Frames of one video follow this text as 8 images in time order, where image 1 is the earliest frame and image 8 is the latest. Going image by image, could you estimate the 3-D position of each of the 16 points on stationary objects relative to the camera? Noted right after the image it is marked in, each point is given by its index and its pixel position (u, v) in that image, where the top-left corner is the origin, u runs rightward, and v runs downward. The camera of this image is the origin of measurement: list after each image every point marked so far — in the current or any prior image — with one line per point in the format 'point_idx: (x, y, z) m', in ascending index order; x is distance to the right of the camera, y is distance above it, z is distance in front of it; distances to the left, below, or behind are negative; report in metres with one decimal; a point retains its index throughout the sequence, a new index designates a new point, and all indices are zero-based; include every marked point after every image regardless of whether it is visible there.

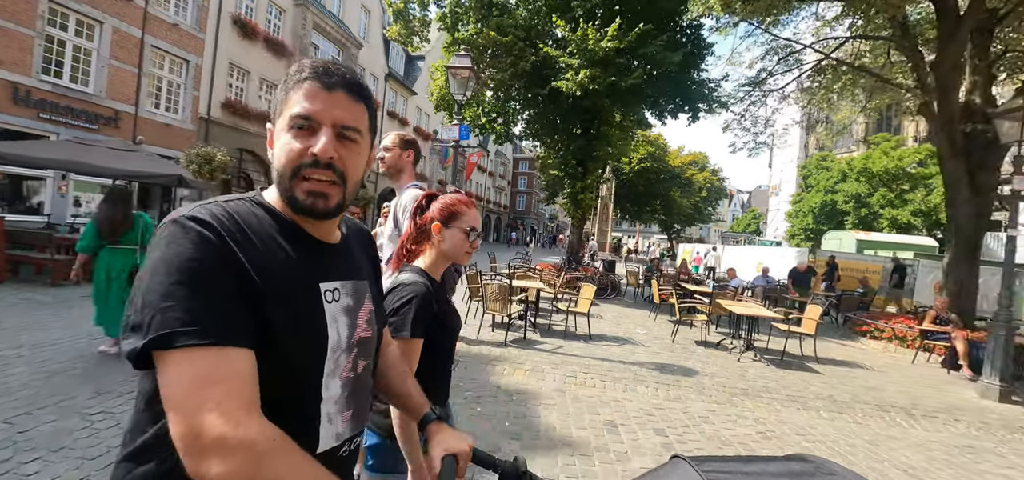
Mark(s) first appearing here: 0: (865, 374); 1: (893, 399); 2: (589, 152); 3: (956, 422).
0: (+6.0, -2.3, +7.2) m
1: (+5.5, -2.3, +6.2) m
2: (+2.5, +3.0, +14.2) m
3: (+5.9, -2.4, +5.6) m
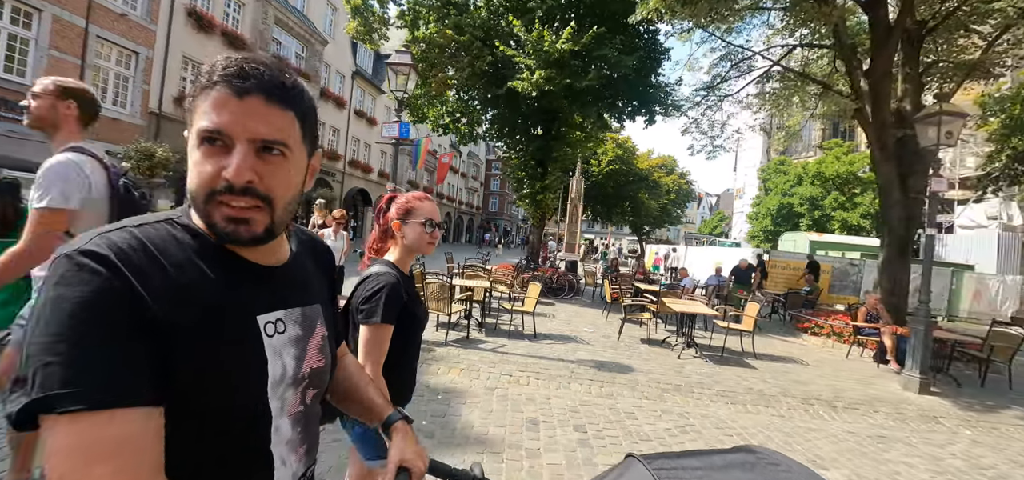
0: (+5.0, -2.3, +7.4) m
1: (+4.6, -2.3, +6.4) m
2: (+1.2, +3.0, +14.3) m
3: (+5.0, -2.4, +5.9) m
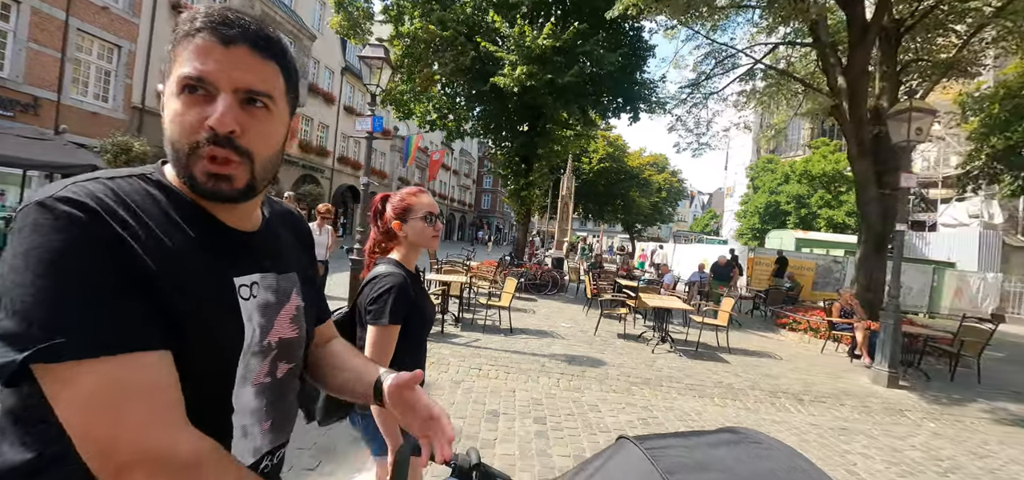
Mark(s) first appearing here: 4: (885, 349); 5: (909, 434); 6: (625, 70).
0: (+4.6, -2.2, +7.5) m
1: (+4.2, -2.2, +6.4) m
2: (+0.7, +3.1, +14.2) m
3: (+4.6, -2.3, +5.9) m
4: (+6.1, -1.8, +6.9) m
5: (+4.9, -2.4, +5.2) m
6: (+3.7, +5.5, +13.8) m
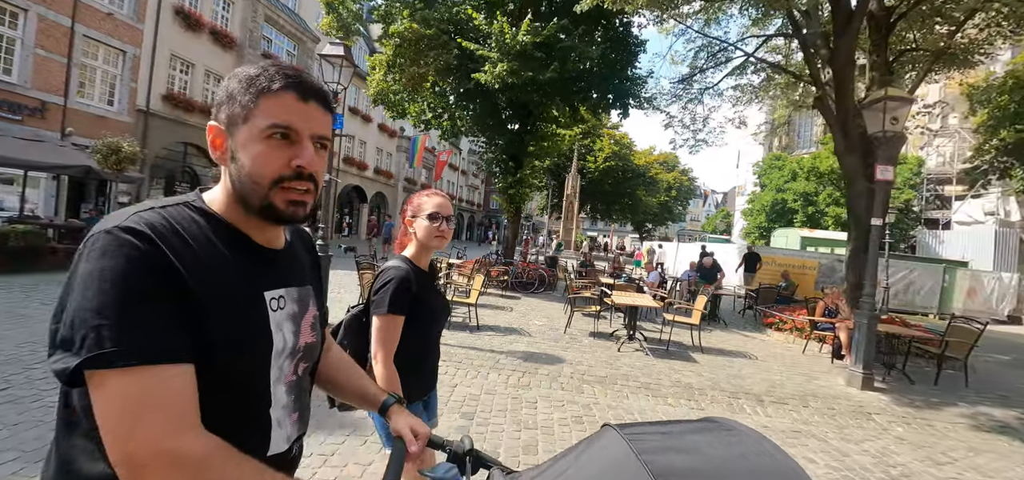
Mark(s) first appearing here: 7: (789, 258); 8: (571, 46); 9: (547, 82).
0: (+3.9, -2.1, +7.2) m
1: (+3.5, -2.2, +6.2) m
2: (+0.3, +3.1, +14.2) m
3: (+3.9, -2.3, +5.7) m
4: (+5.4, -1.7, +6.6) m
5: (+4.2, -2.3, +5.0) m
6: (+3.3, +5.5, +13.6) m
7: (+10.1, -0.6, +15.3) m
8: (+1.6, +5.3, +11.7) m
9: (+1.0, +4.5, +12.1) m
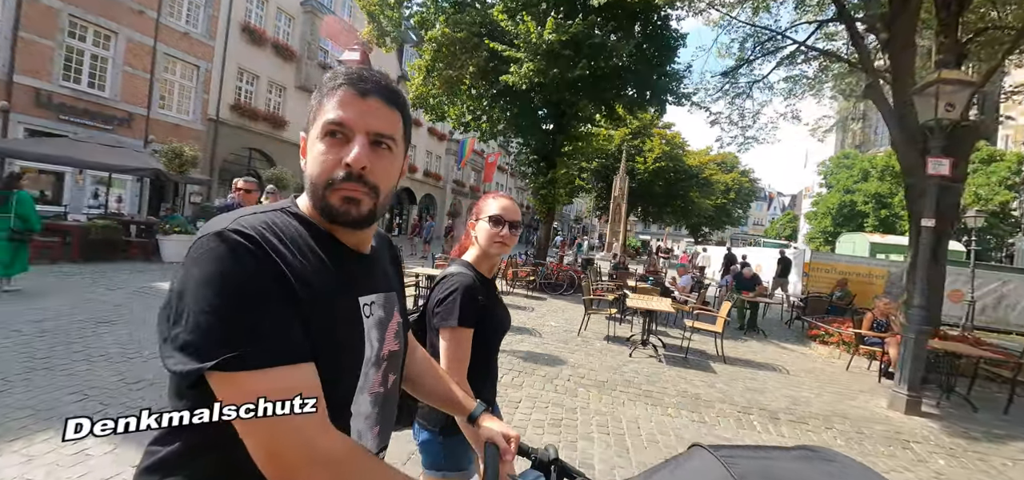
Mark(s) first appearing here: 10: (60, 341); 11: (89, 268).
0: (+4.0, -2.1, +6.6) m
1: (+3.5, -2.2, +5.7) m
2: (+1.4, +3.1, +14.0) m
3: (+3.8, -2.3, +5.1) m
4: (+5.4, -1.8, +5.8) m
5: (+4.0, -2.4, +4.4) m
6: (+4.3, +5.5, +13.1) m
7: (+11.1, -0.8, +13.8) m
8: (+2.4, +5.3, +11.4) m
9: (+1.8, +4.5, +11.9) m
10: (-5.8, -1.3, +5.4) m
11: (-10.0, -0.7, +10.0) m
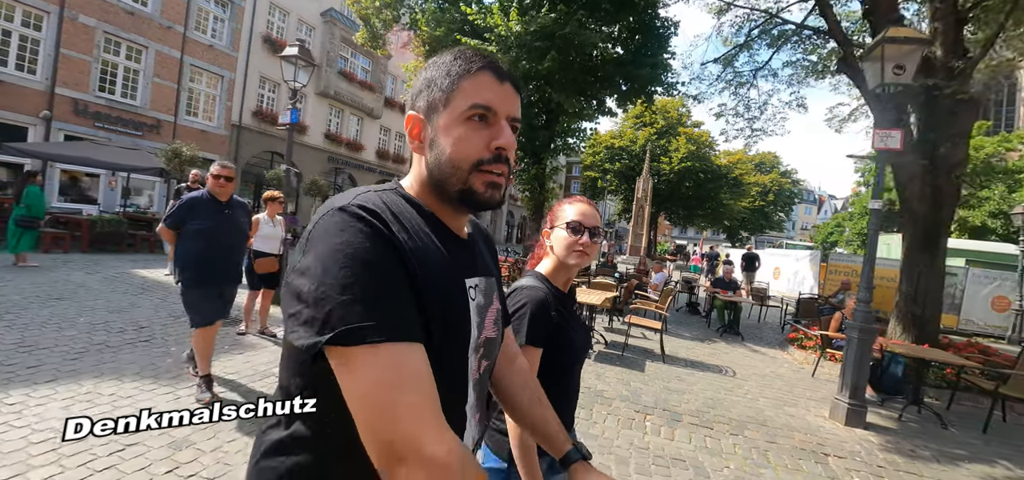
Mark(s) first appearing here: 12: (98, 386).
0: (+2.7, -2.0, +6.0) m
1: (+2.1, -2.0, +5.1) m
2: (+0.9, +3.2, +13.7) m
3: (+2.3, -2.1, +4.5) m
4: (+4.0, -1.6, +5.1) m
5: (+2.4, -2.1, +3.8) m
6: (+3.7, +5.5, +12.5) m
7: (+10.6, -0.8, +12.5) m
8: (+1.7, +5.4, +11.1) m
9: (+1.1, +4.6, +11.6) m
10: (-7.1, -1.0, +5.8) m
11: (-10.9, -0.4, +10.8) m
12: (-4.2, -1.5, +4.3) m
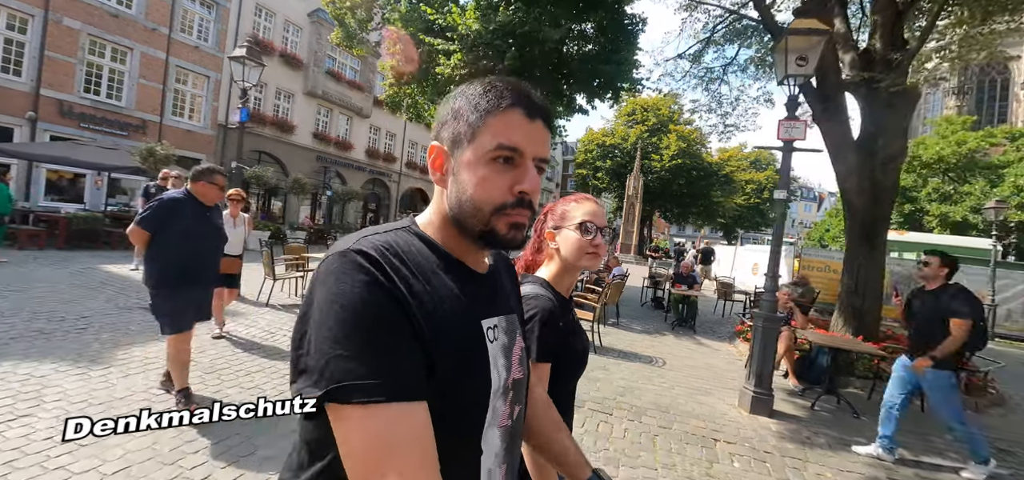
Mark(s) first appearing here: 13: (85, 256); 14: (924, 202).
0: (+1.7, -1.9, +6.1) m
1: (+1.0, -1.9, +5.2) m
2: (0.0, +3.3, +13.8) m
3: (+1.2, -2.0, +4.6) m
4: (+3.0, -1.5, +5.2) m
5: (+1.3, -2.0, +3.9) m
6: (+2.7, +5.7, +12.6) m
7: (+9.6, -0.7, +12.4) m
8: (+0.7, +5.5, +11.2) m
9: (+0.1, +4.7, +11.7) m
10: (-8.2, -0.9, +6.0) m
11: (-11.8, -0.4, +11.1) m
12: (-5.3, -1.4, +4.5) m
13: (-11.0, -0.4, +10.9) m
14: (+16.7, +1.5, +17.1) m
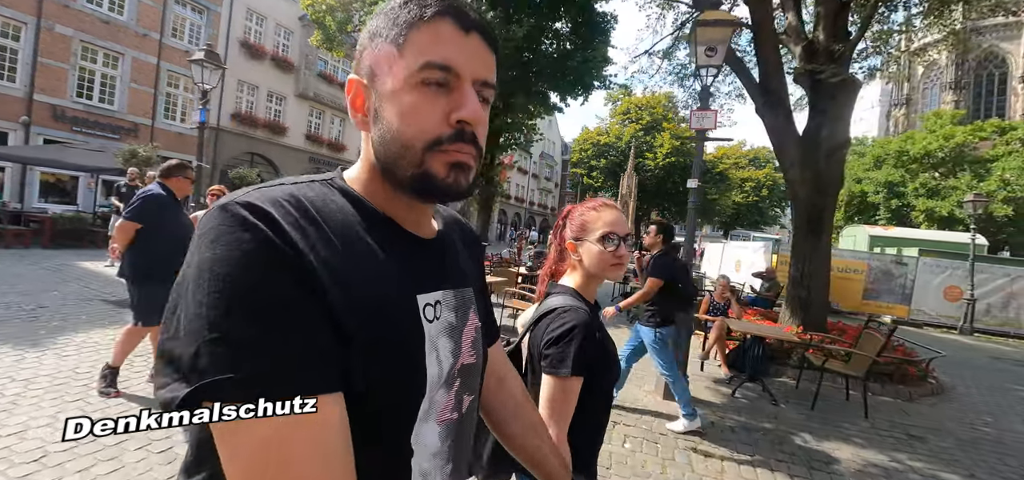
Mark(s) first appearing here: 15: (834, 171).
0: (+0.7, -1.7, +6.2) m
1: (0.0, -1.7, +5.3) m
2: (-0.9, +3.4, +14.0) m
3: (+0.2, -1.8, +4.7) m
4: (+1.9, -1.4, +5.2) m
5: (+0.3, -1.9, +4.0) m
6: (+1.9, +5.8, +12.7) m
7: (+8.7, -0.5, +12.4) m
8: (-0.2, +5.6, +11.3) m
9: (-0.8, +4.8, +11.8) m
10: (-9.2, -0.9, +6.4) m
11: (-12.7, -0.3, +11.5) m
12: (-6.3, -1.3, +4.8) m
13: (-11.9, -0.4, +11.3) m
14: (+15.9, +1.7, +16.9) m
15: (+5.6, +1.2, +7.3) m
